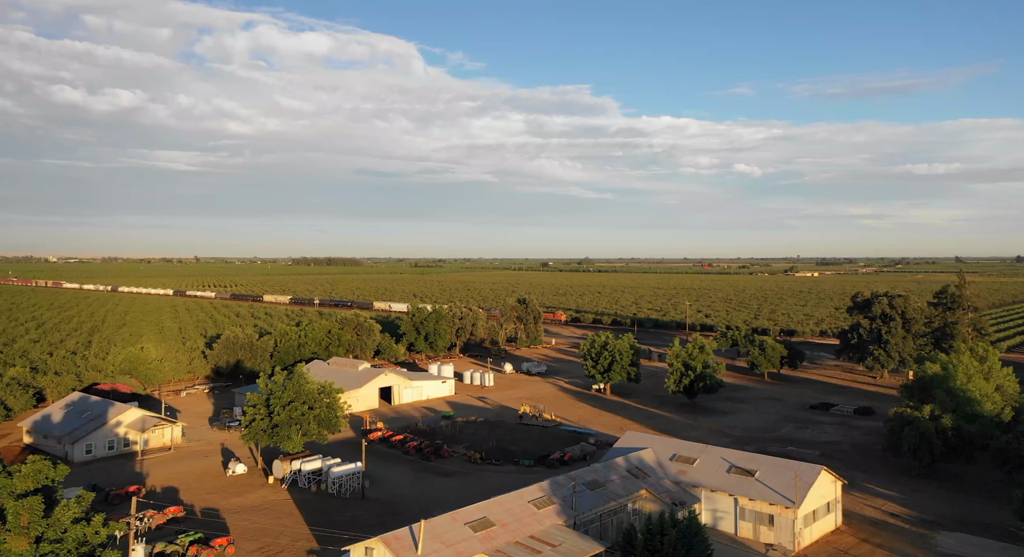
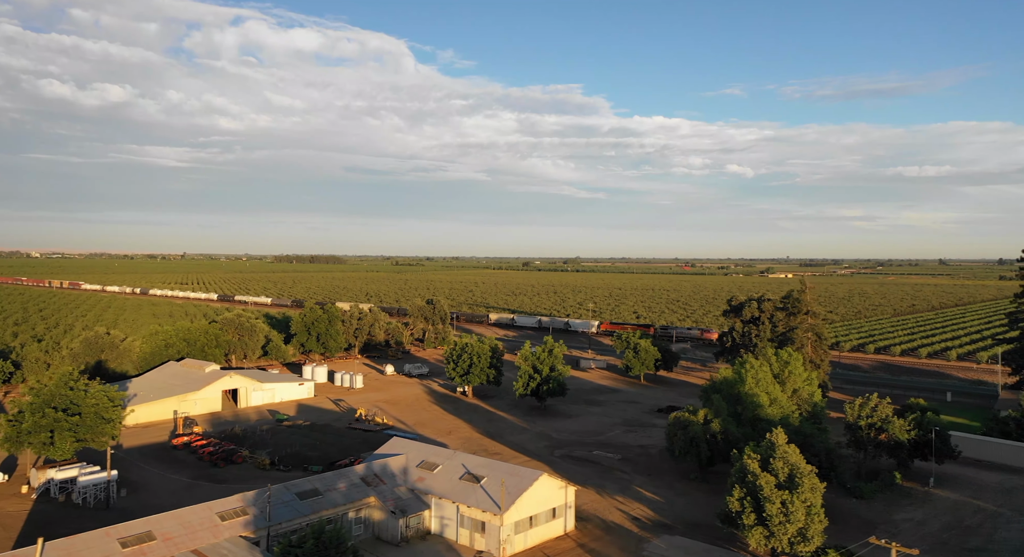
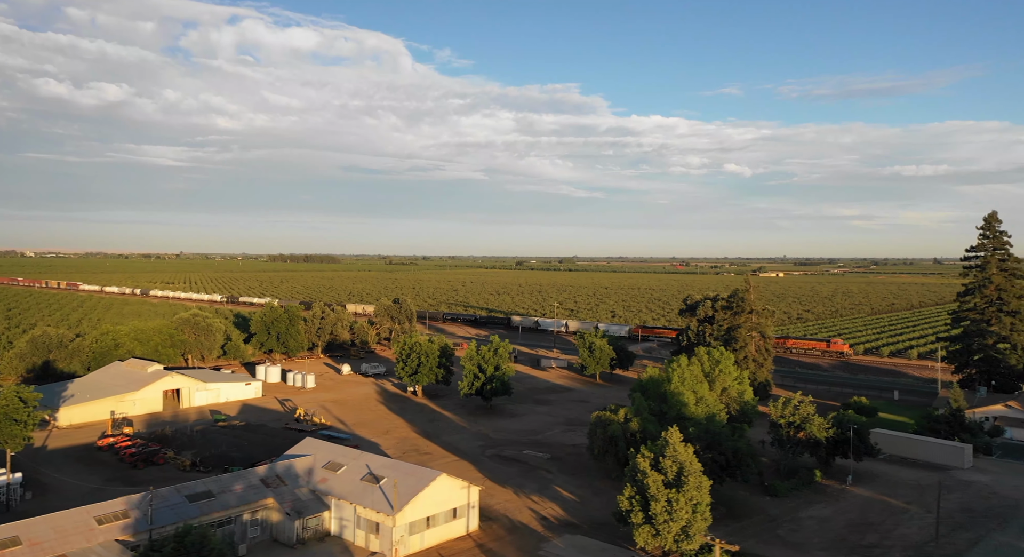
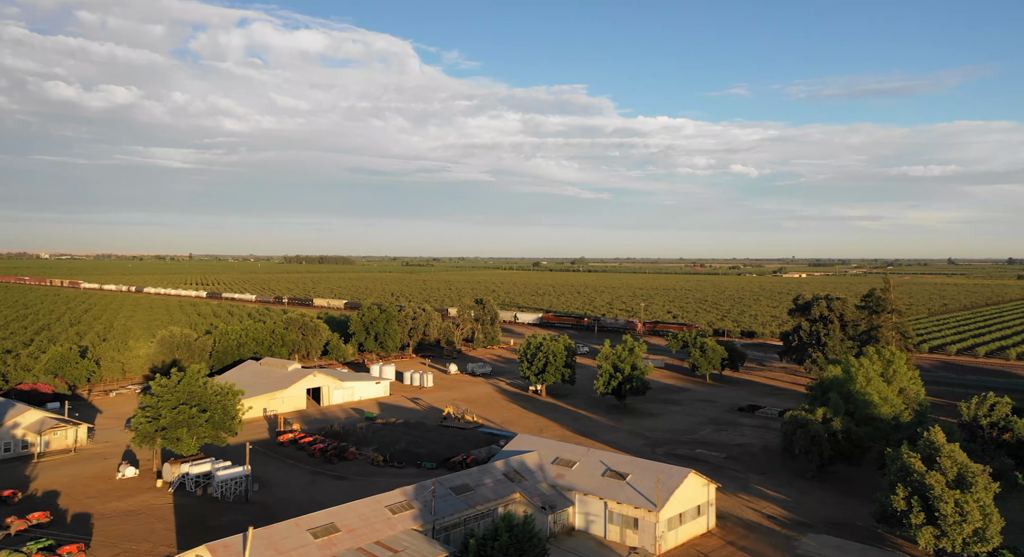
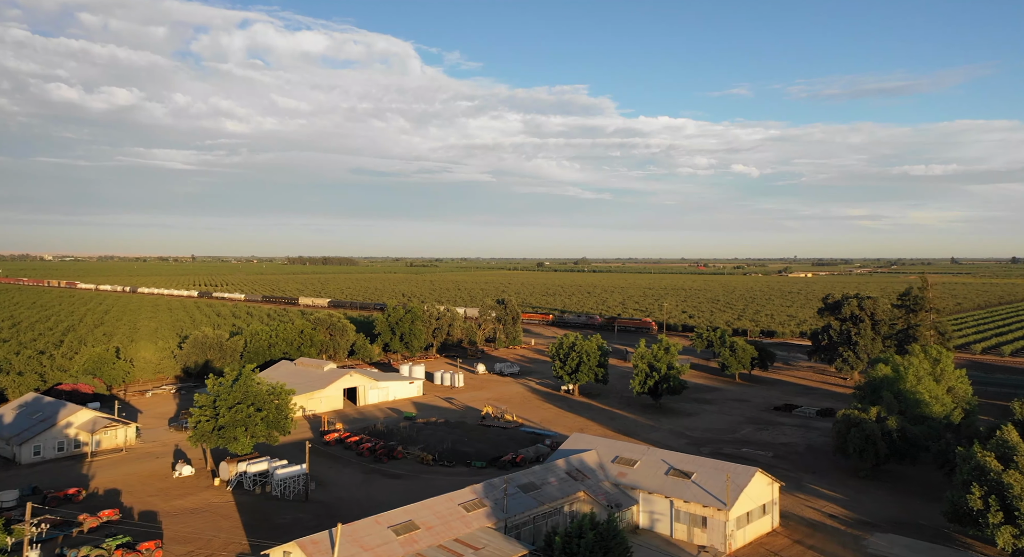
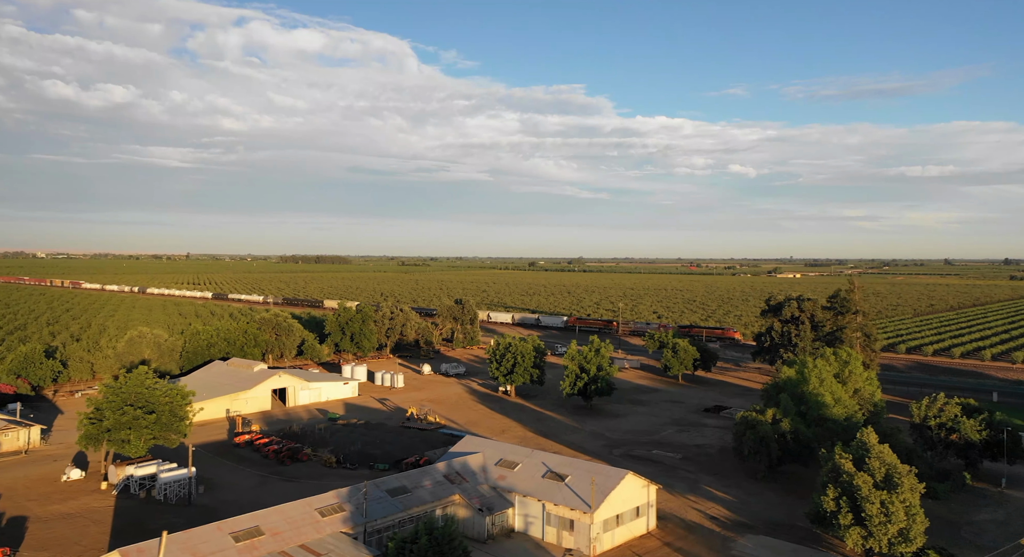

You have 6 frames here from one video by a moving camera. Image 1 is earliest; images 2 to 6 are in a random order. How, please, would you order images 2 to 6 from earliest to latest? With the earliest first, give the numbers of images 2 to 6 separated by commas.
5, 4, 6, 2, 3
